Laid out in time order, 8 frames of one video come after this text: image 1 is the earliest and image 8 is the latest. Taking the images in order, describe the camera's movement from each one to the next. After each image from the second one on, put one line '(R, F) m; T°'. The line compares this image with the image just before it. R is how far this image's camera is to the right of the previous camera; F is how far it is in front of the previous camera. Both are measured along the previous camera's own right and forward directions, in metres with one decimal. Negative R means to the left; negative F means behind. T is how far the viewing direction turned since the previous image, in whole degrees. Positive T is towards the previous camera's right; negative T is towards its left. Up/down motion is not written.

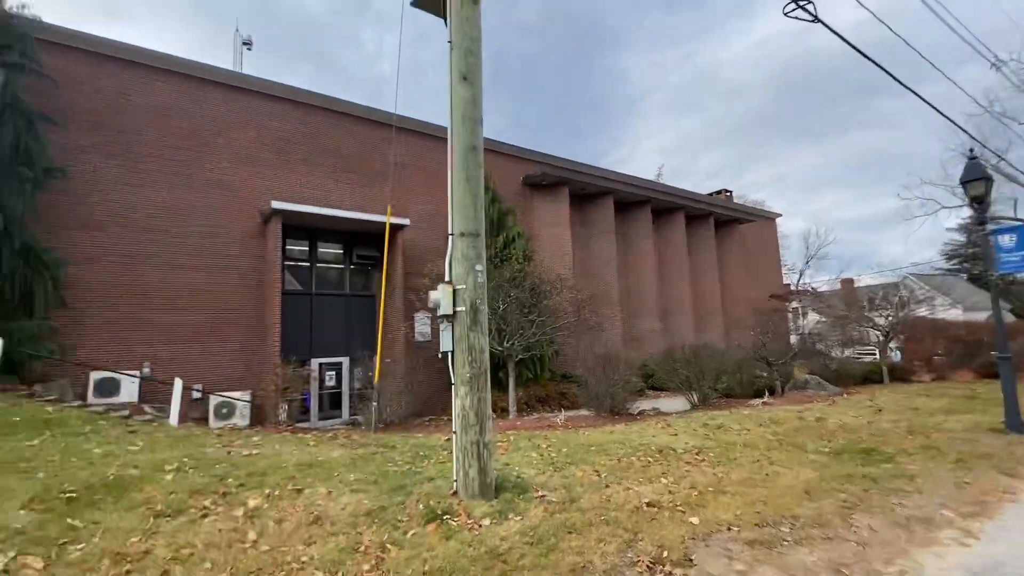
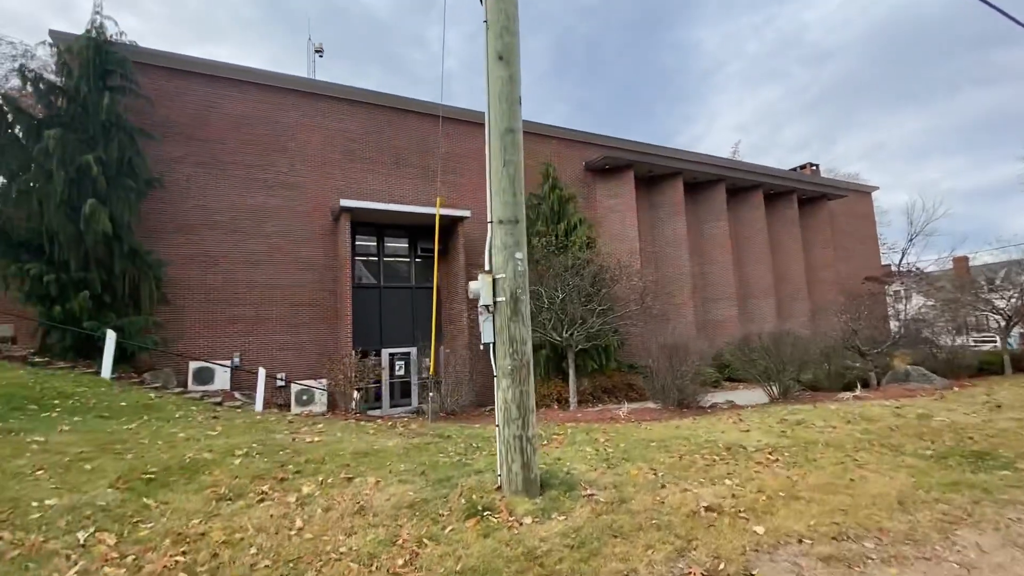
(+0.3, +0.2) m; -8°
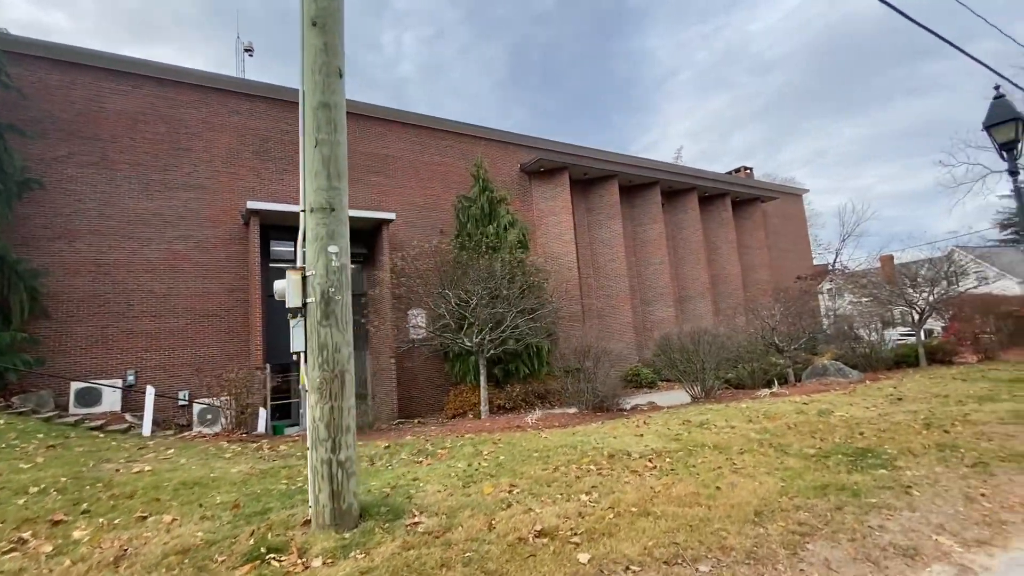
(+1.3, +0.6) m; +4°
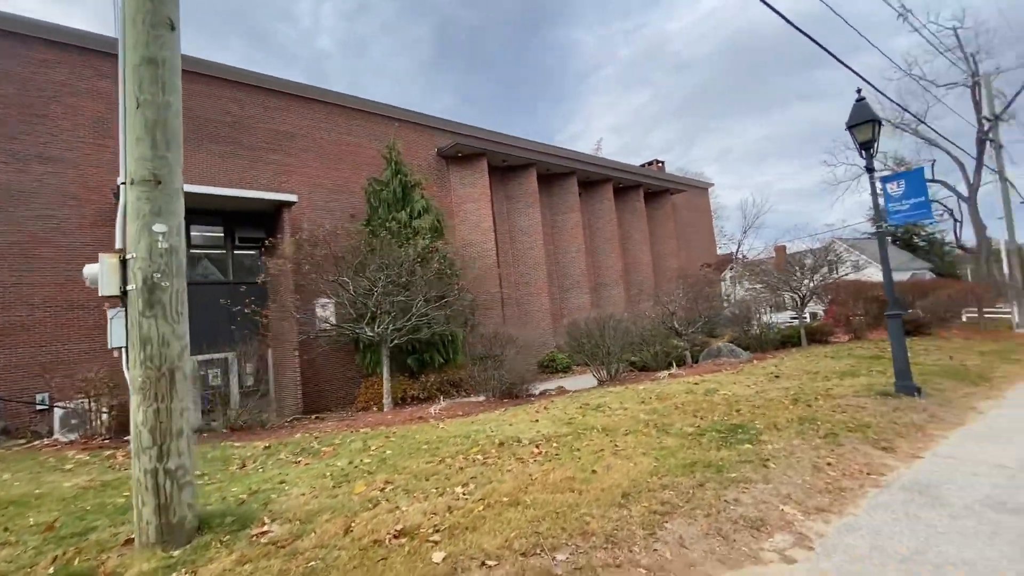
(+0.5, +0.2) m; +8°
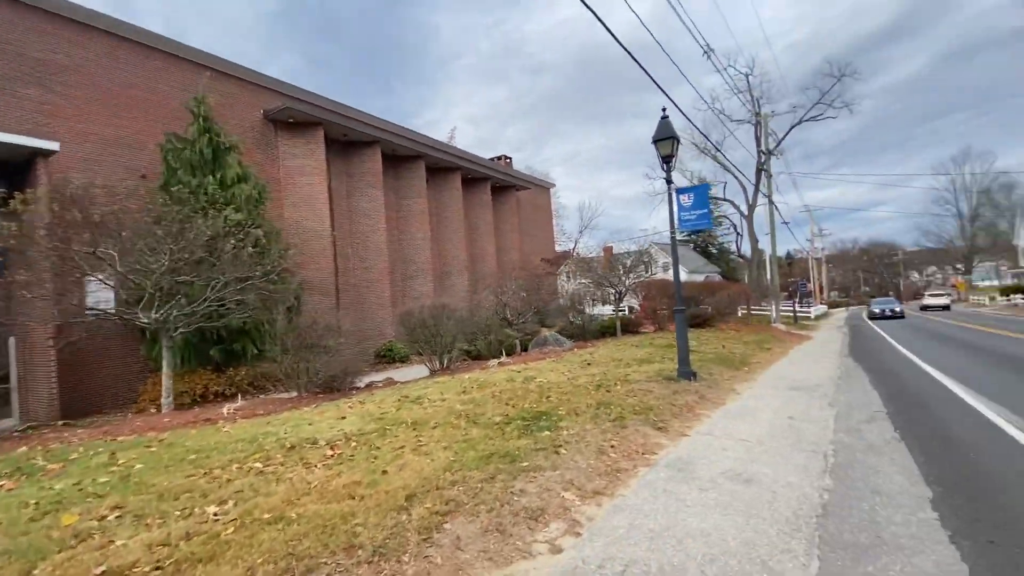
(+0.5, +0.3) m; +18°
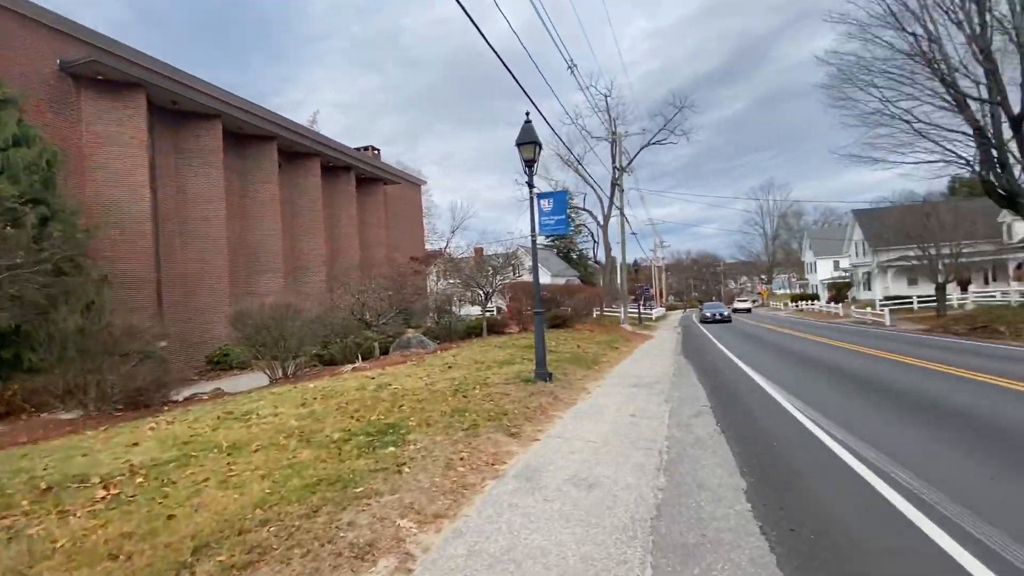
(+0.3, +0.4) m; +15°
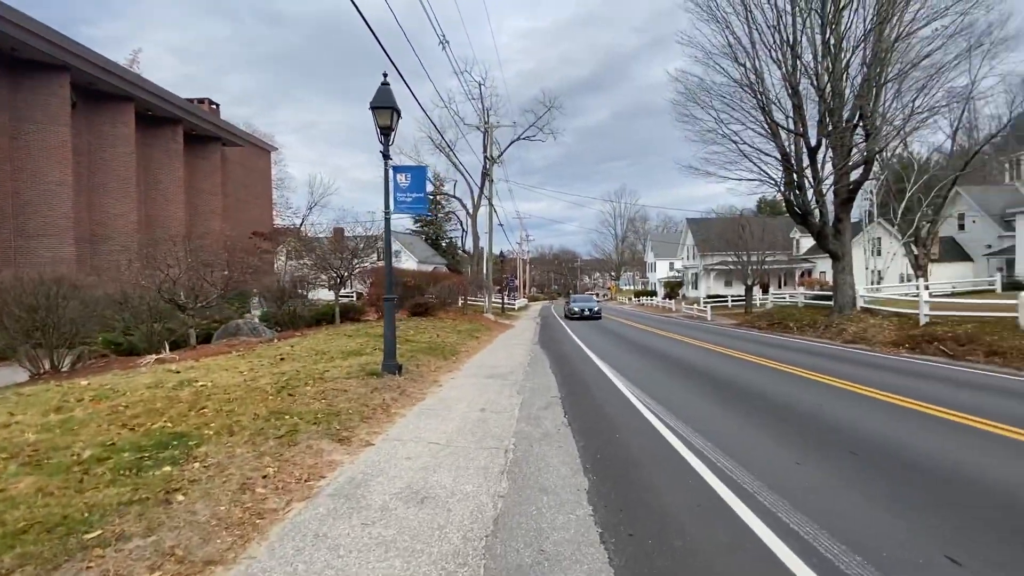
(+0.3, +0.6) m; +16°
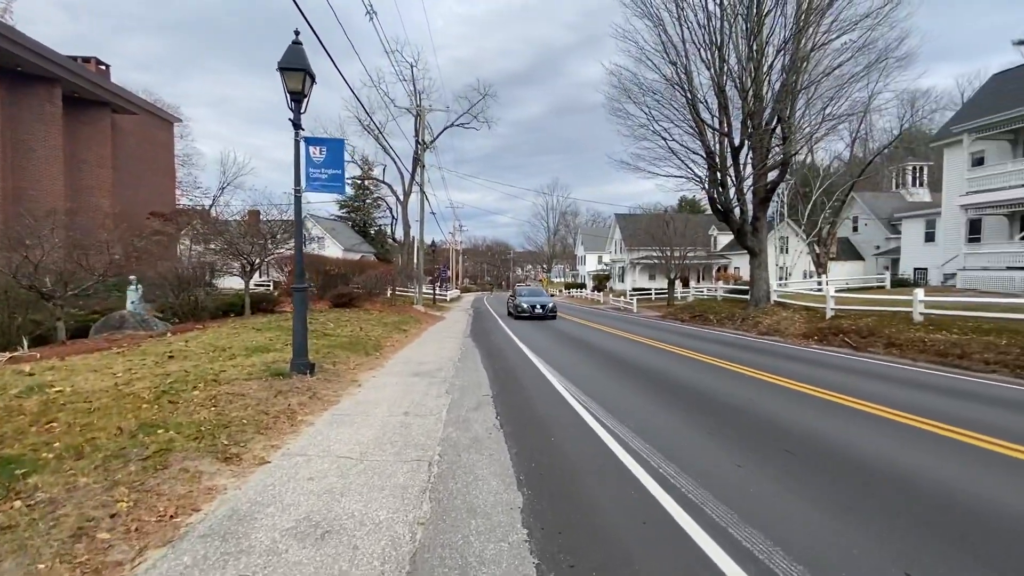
(0.0, +0.6) m; +8°
